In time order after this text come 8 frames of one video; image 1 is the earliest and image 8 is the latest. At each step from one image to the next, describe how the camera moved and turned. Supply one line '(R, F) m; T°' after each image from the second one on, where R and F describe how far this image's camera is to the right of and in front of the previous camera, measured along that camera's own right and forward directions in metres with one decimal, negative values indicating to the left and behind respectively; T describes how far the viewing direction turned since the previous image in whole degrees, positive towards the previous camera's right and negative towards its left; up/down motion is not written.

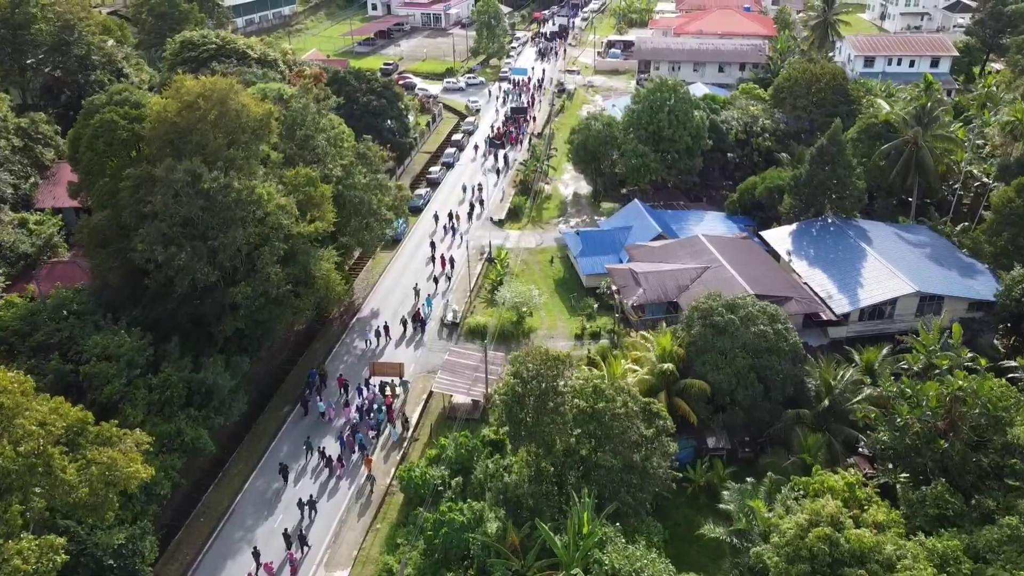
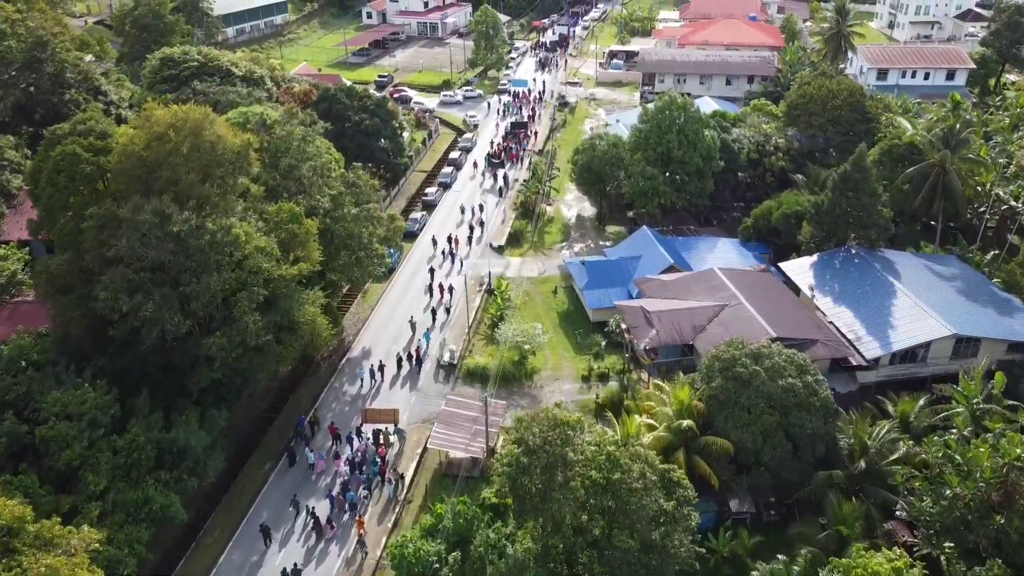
(-0.2, +2.9) m; 0°
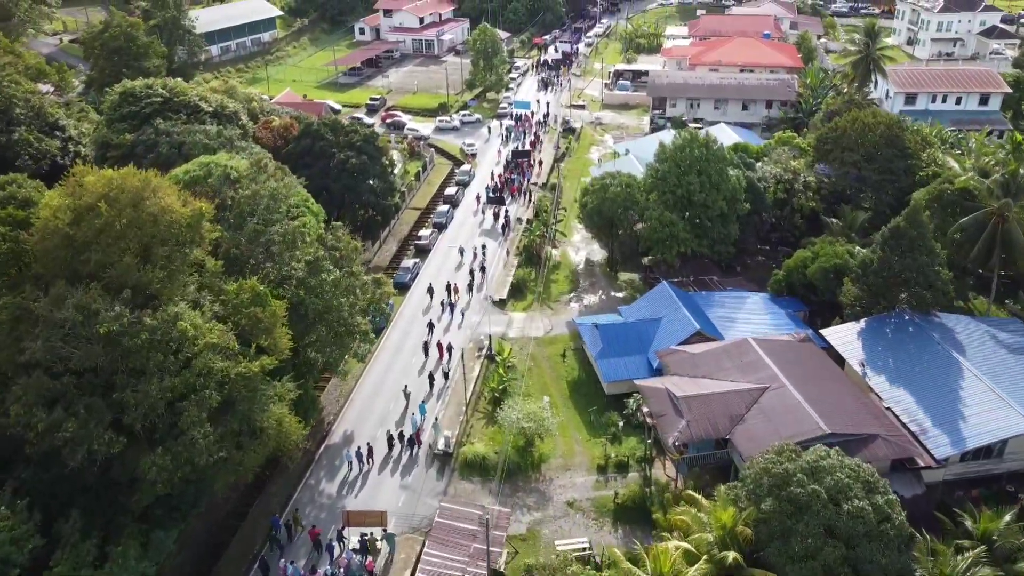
(-0.3, +5.0) m; 0°
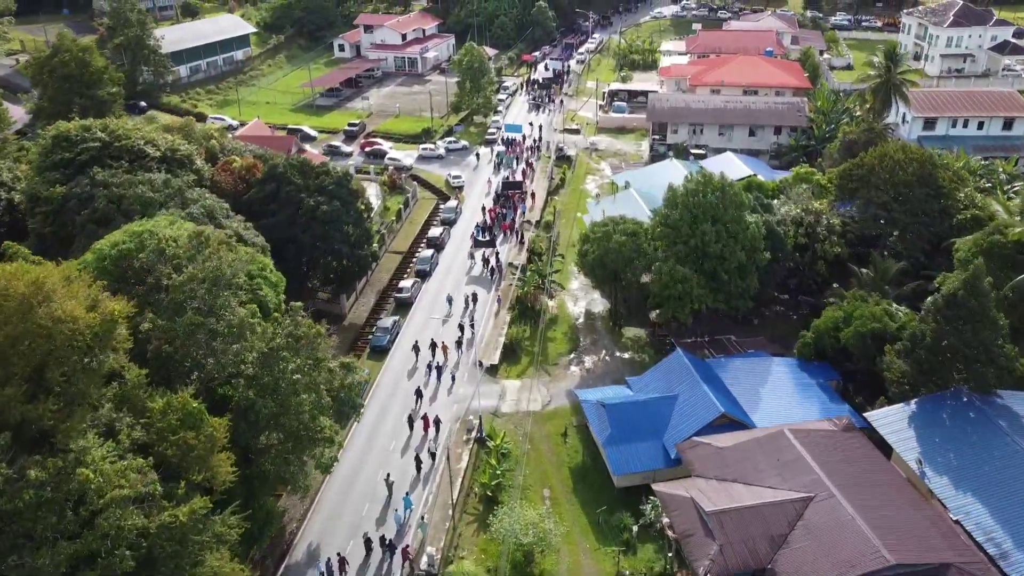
(-0.2, +5.1) m; +1°
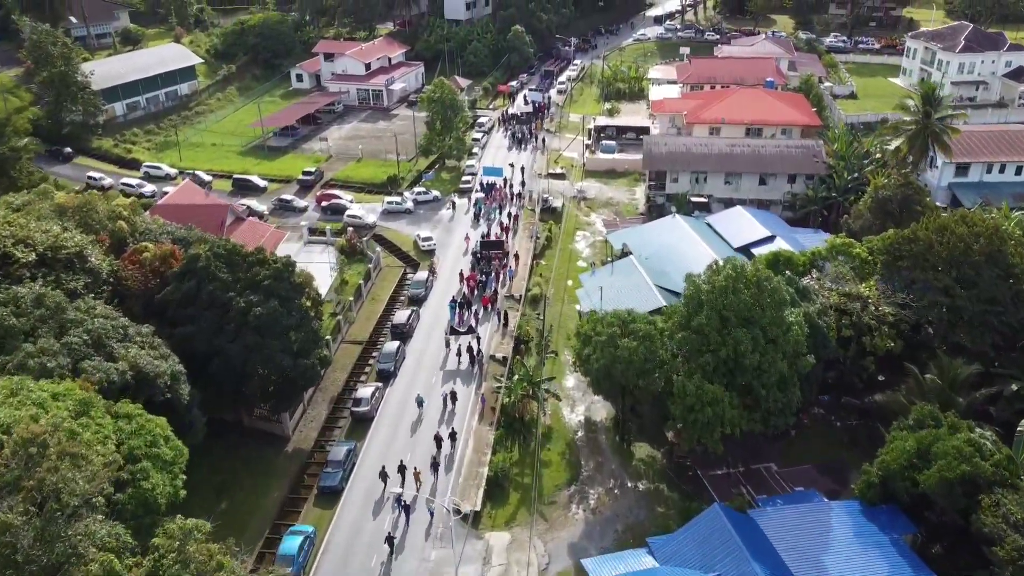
(-0.3, +8.1) m; +2°
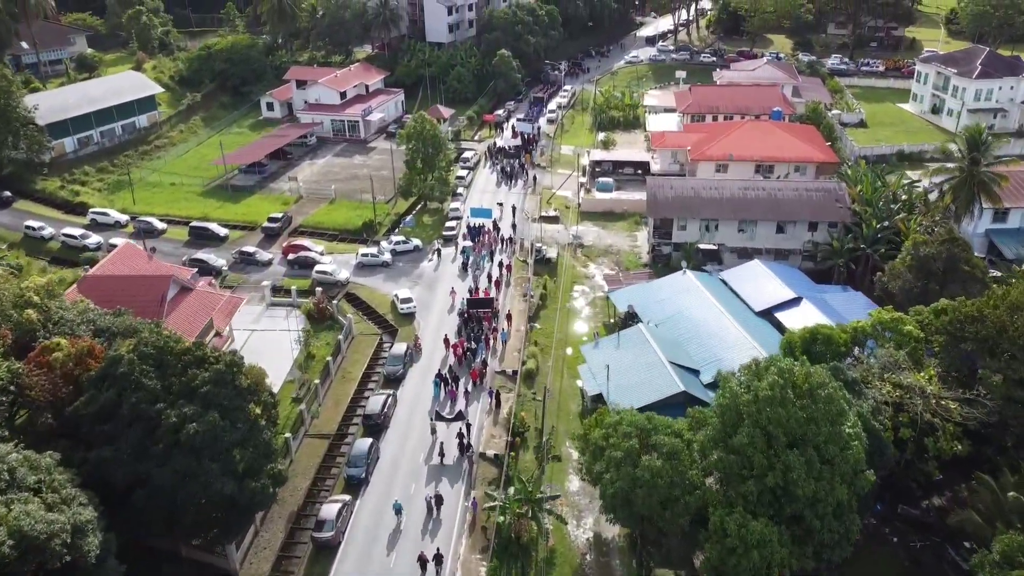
(-0.3, +5.9) m; +1°
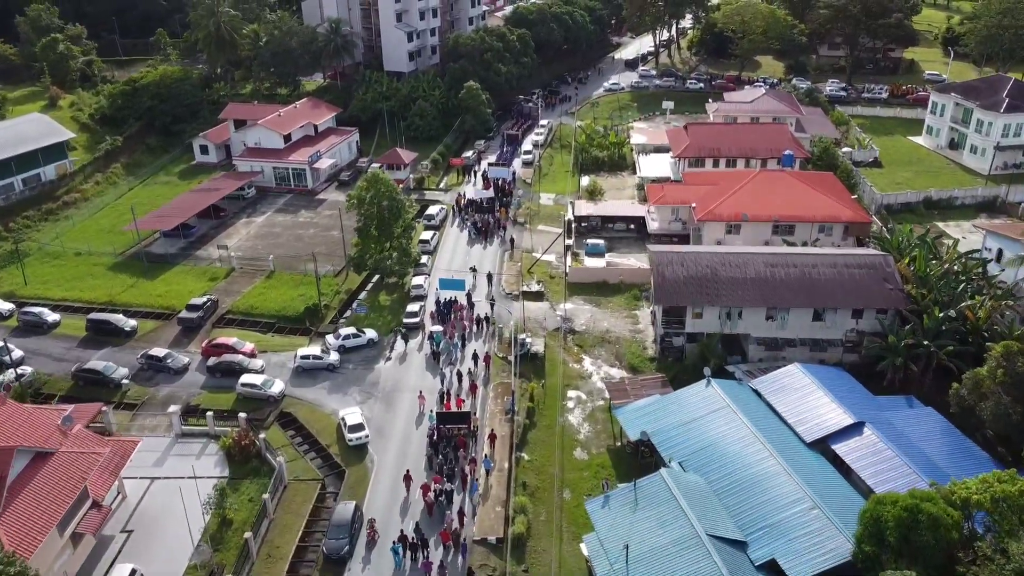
(-0.4, +9.7) m; +2°
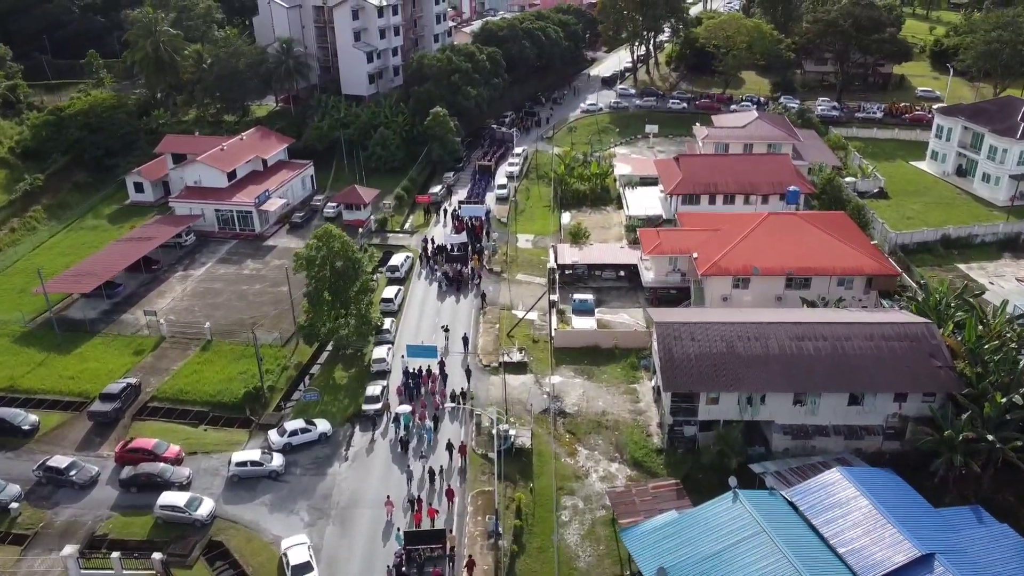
(-0.4, +6.8) m; +2°
